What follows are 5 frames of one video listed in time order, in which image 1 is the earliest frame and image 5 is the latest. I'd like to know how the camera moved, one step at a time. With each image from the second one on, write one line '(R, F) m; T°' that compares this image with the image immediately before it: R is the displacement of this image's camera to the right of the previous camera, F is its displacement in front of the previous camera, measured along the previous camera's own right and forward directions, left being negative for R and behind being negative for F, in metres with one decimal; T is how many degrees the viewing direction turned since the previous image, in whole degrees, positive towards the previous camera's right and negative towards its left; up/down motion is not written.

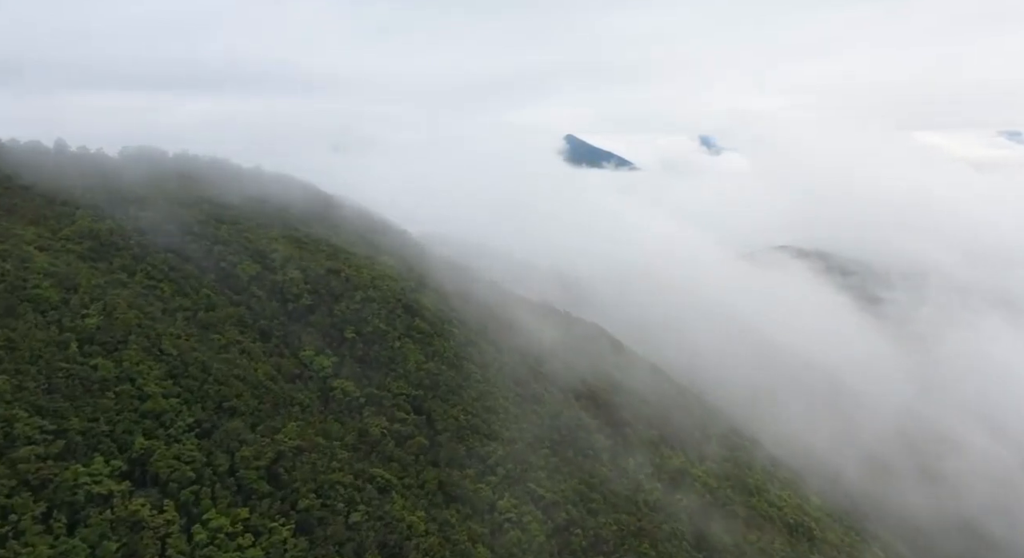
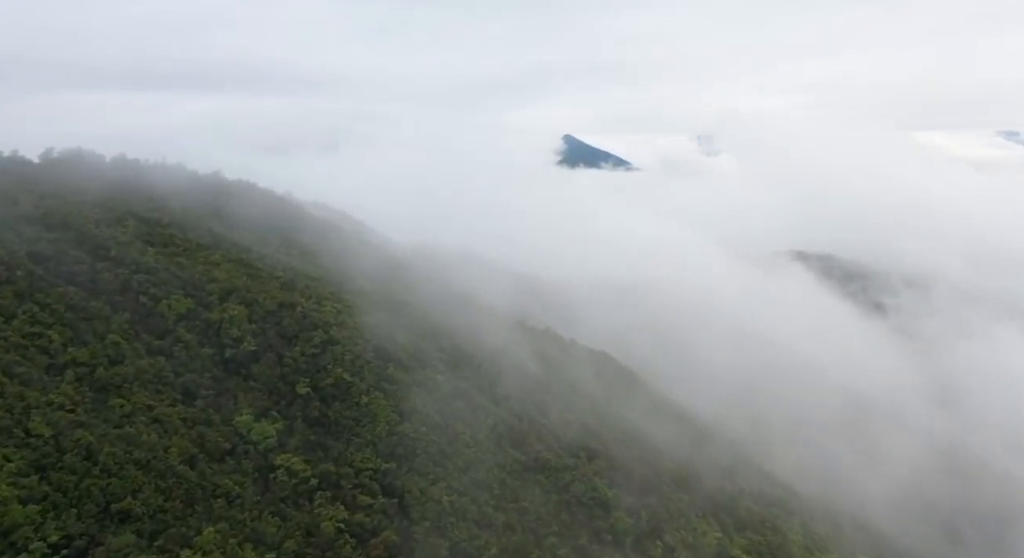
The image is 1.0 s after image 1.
(0.0, +6.8) m; 0°
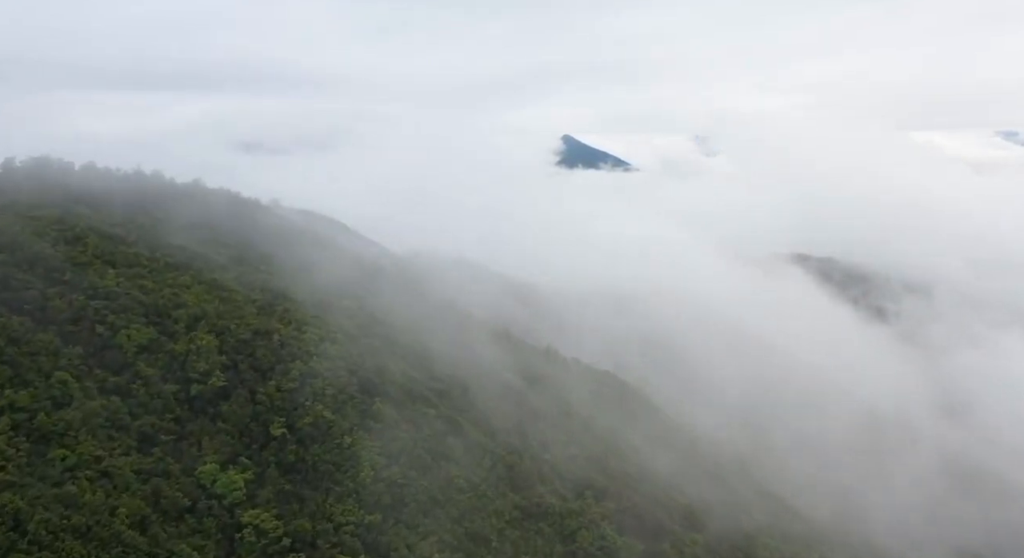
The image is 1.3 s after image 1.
(0.0, +2.7) m; 0°
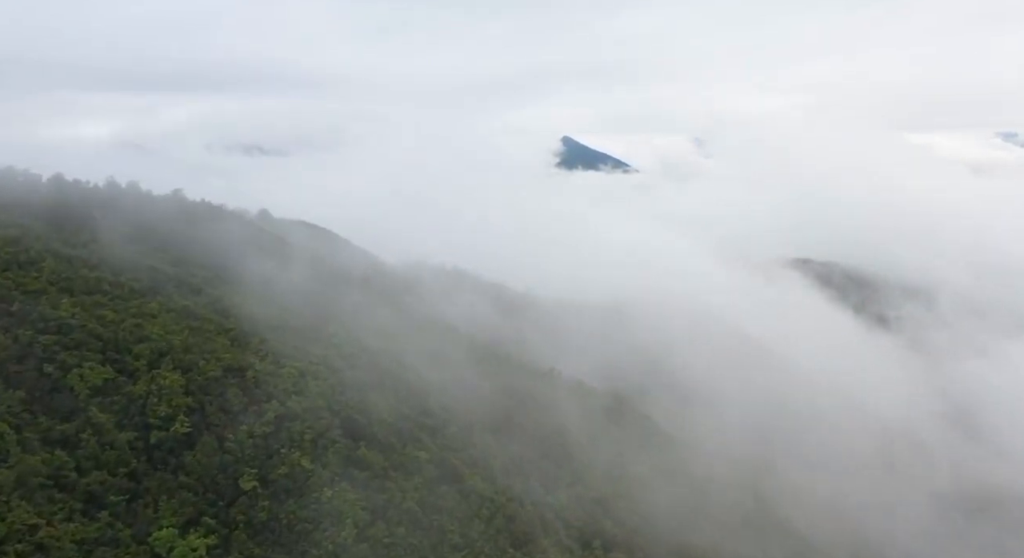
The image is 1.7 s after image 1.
(0.0, +2.6) m; 0°
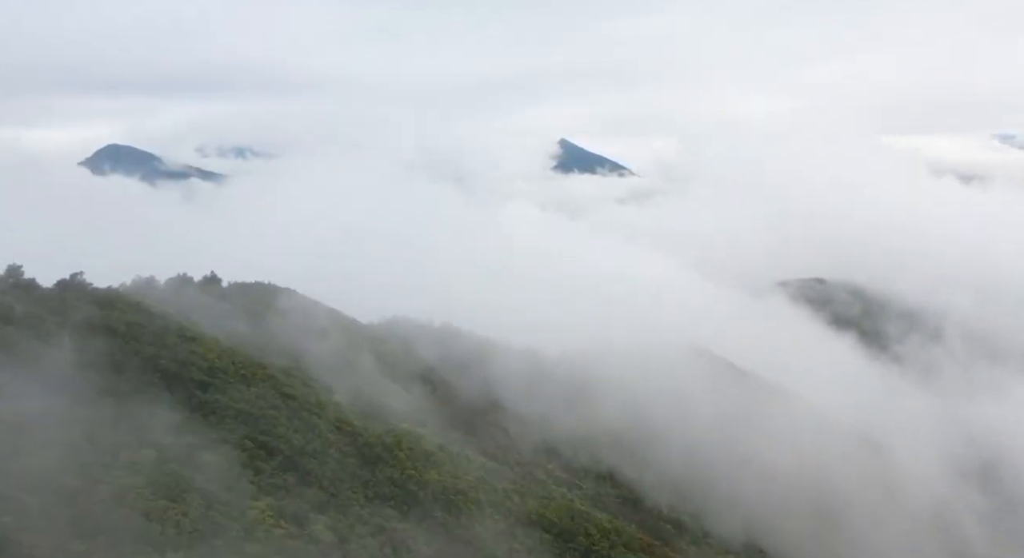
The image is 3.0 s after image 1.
(+0.5, +10.1) m; 0°
